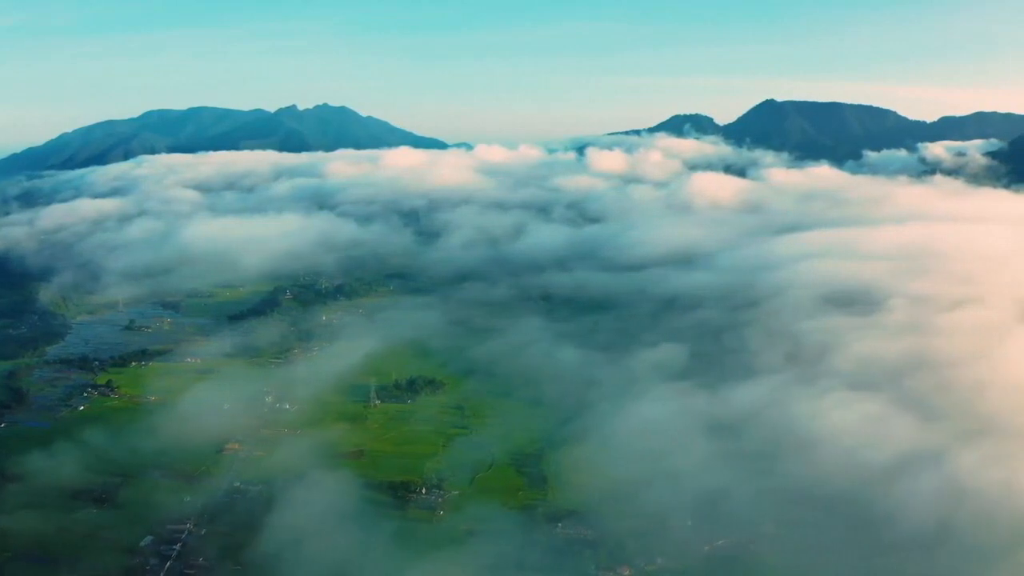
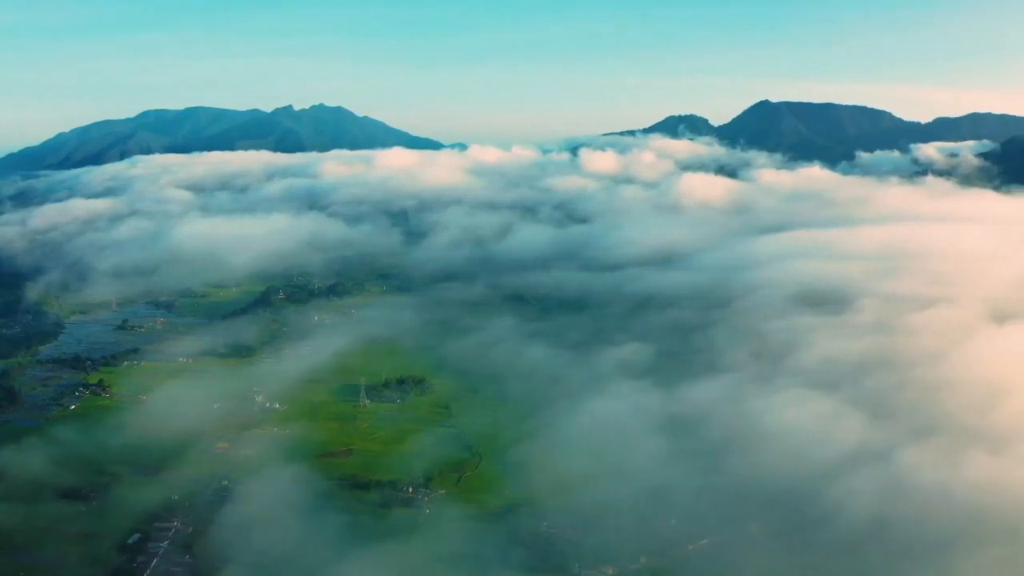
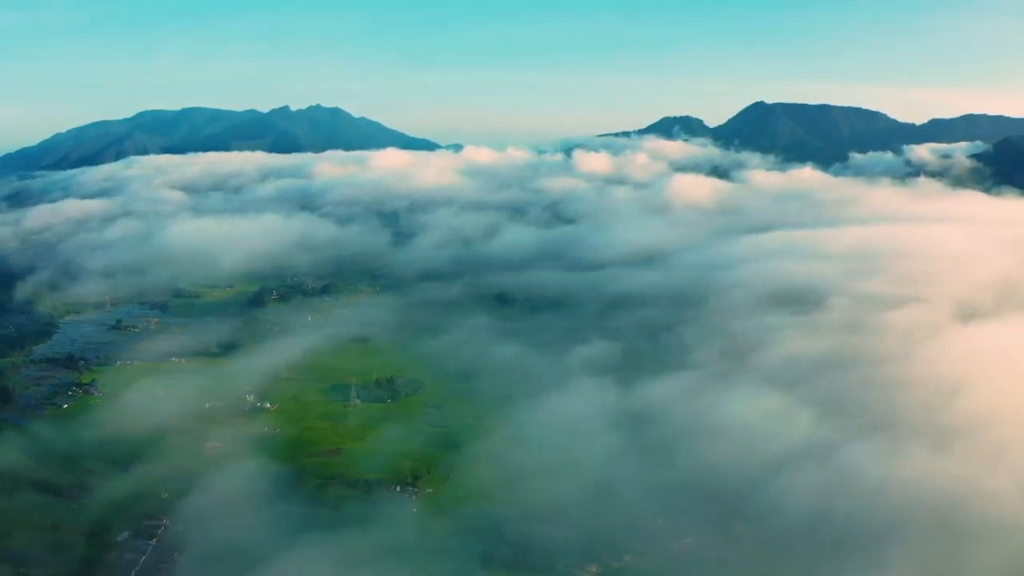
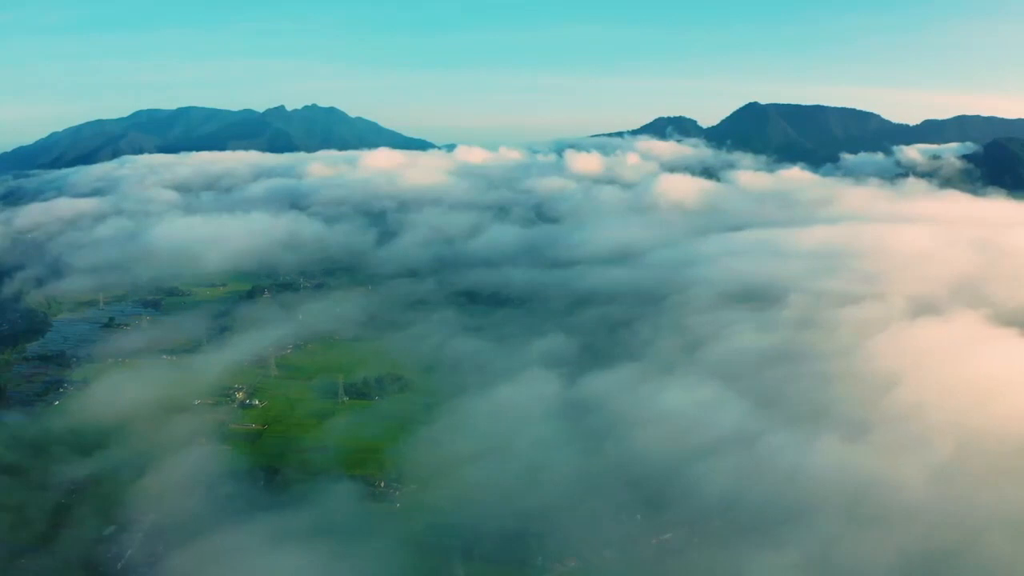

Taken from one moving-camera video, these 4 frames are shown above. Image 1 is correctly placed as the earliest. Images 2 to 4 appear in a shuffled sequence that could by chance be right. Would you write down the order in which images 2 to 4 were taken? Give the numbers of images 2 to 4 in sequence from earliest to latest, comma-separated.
2, 3, 4
